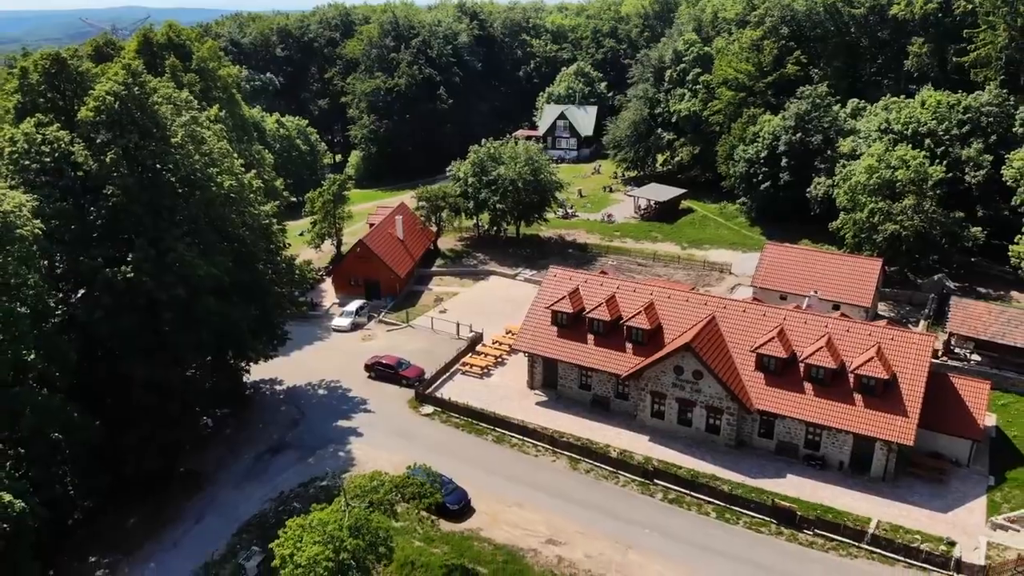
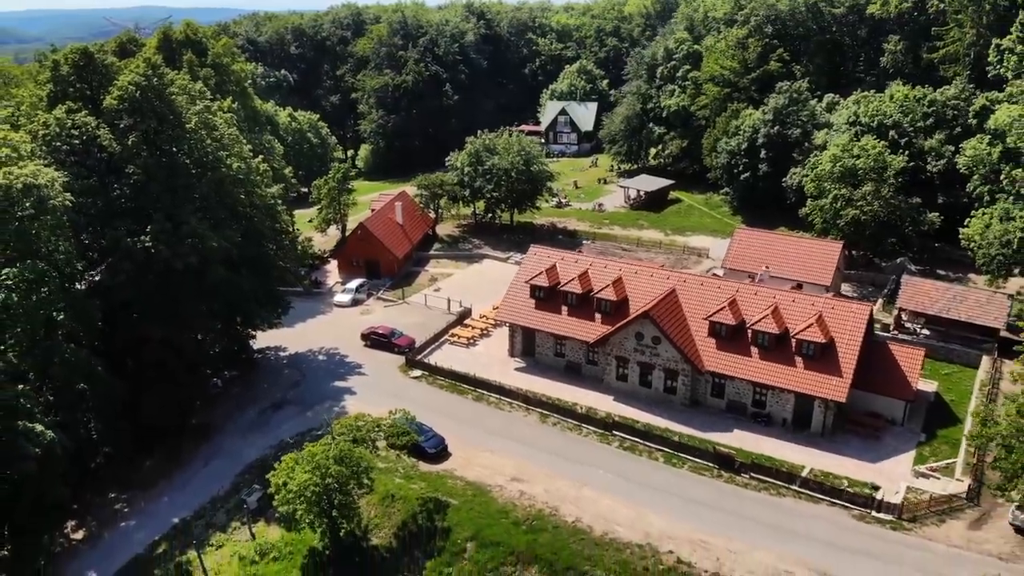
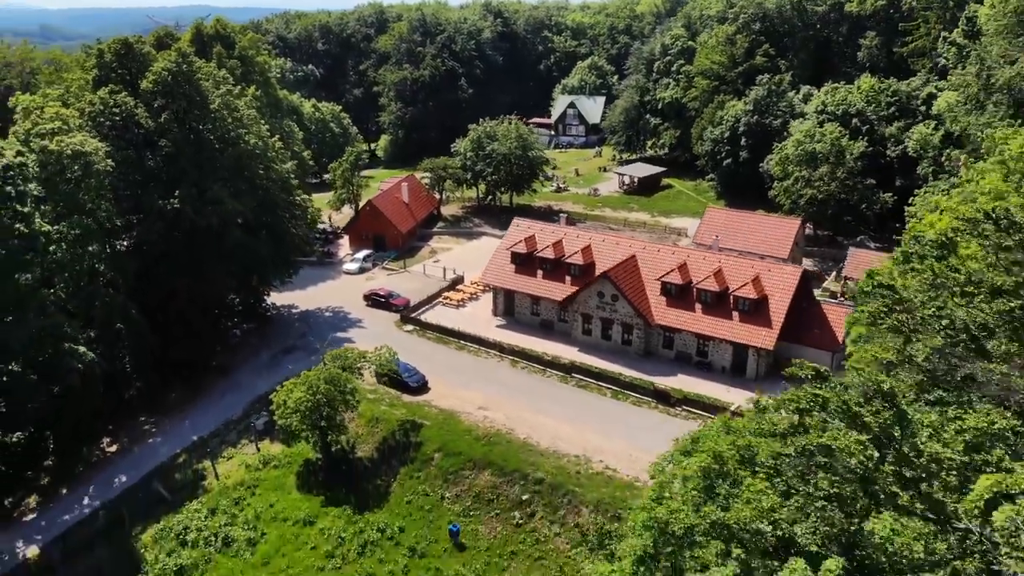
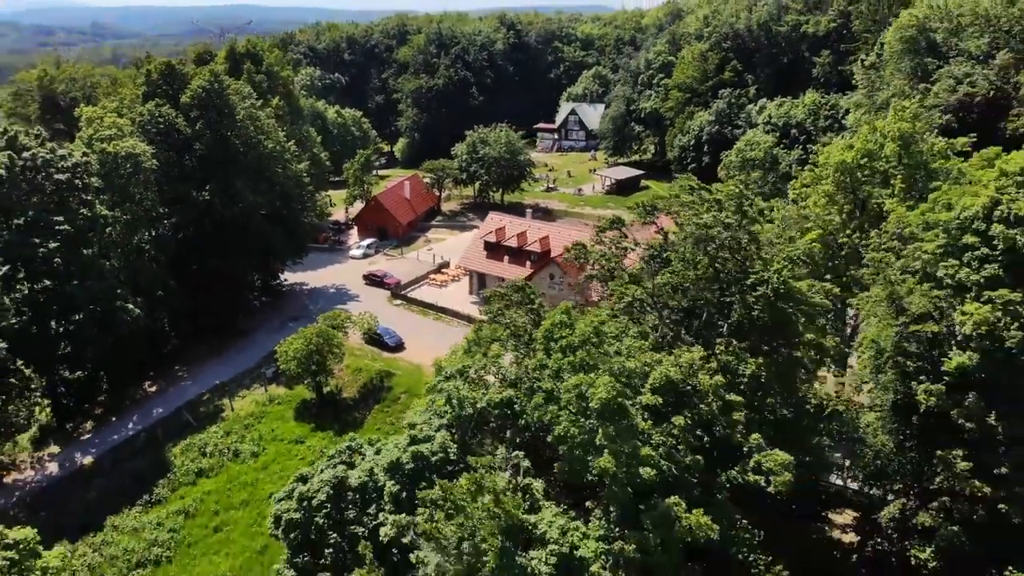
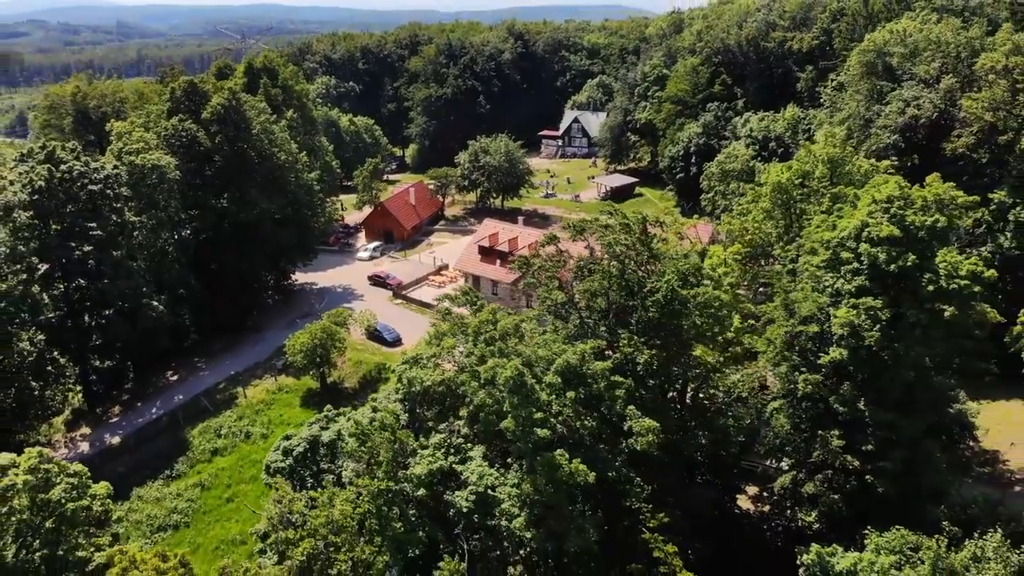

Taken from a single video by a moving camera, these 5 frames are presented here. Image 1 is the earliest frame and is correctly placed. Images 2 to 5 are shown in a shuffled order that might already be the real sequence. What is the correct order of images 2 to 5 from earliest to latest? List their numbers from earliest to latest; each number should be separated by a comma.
2, 3, 4, 5
